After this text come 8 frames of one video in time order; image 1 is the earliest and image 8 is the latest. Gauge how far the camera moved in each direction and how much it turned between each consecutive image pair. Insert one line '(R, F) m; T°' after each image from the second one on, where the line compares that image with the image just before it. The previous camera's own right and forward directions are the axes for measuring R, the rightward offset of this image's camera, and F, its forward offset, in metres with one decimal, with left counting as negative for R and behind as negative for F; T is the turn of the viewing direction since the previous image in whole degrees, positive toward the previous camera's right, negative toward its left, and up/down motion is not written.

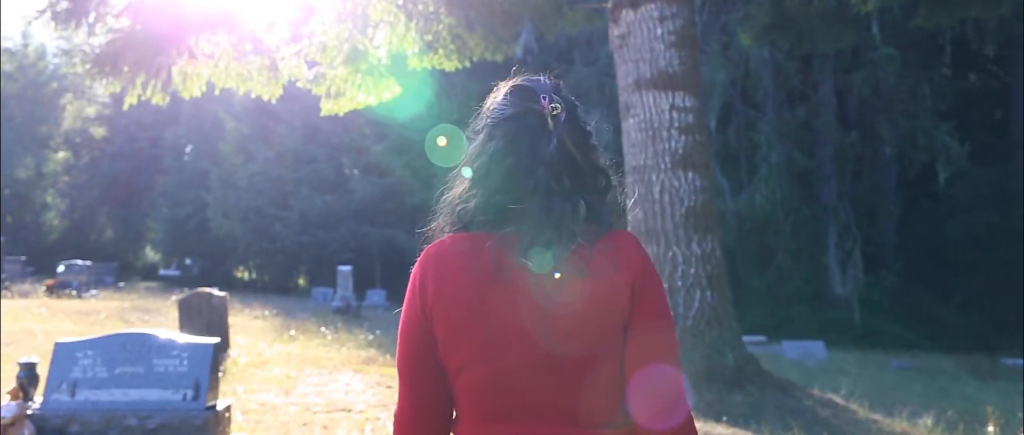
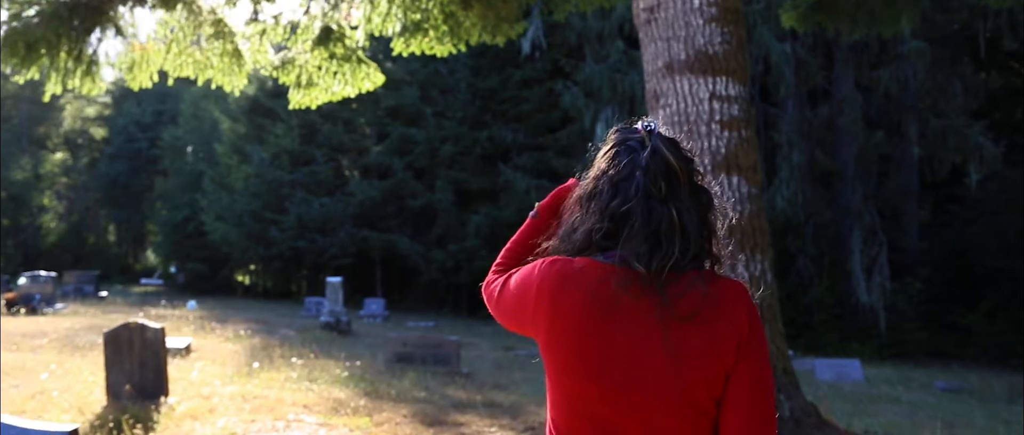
(0.0, +1.3) m; 0°
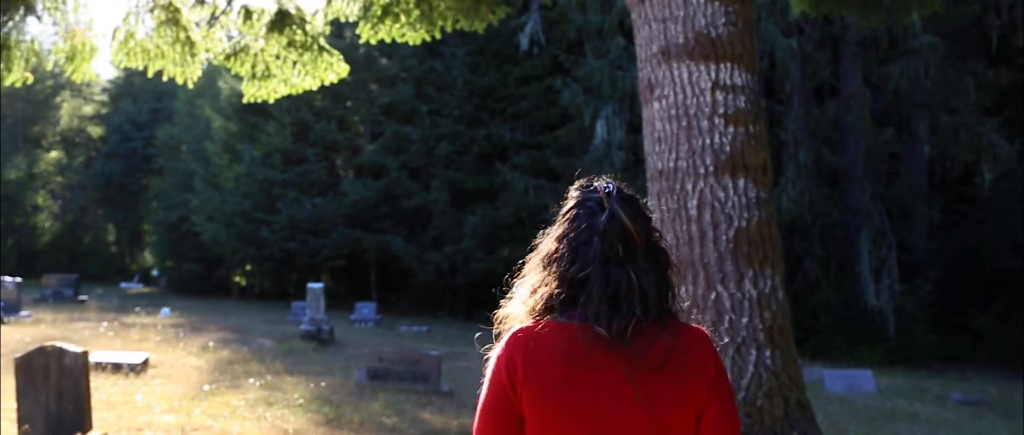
(+0.1, +0.7) m; 0°
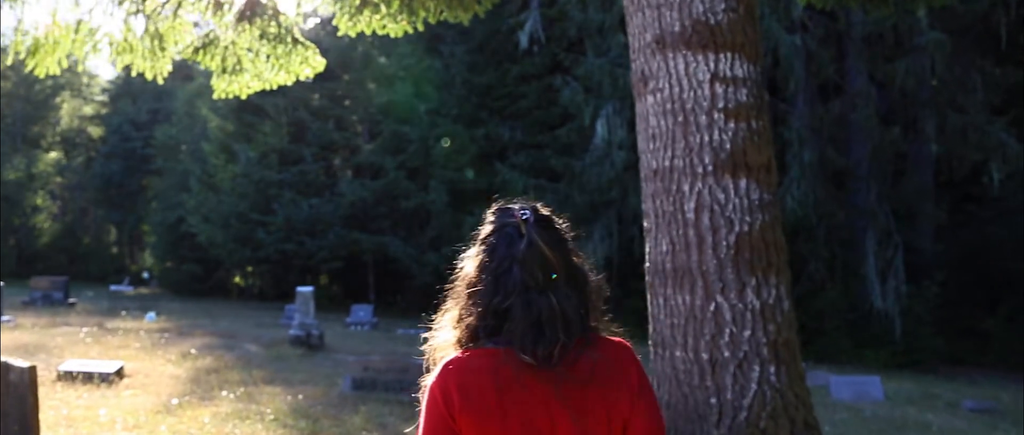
(+0.1, +0.4) m; 0°
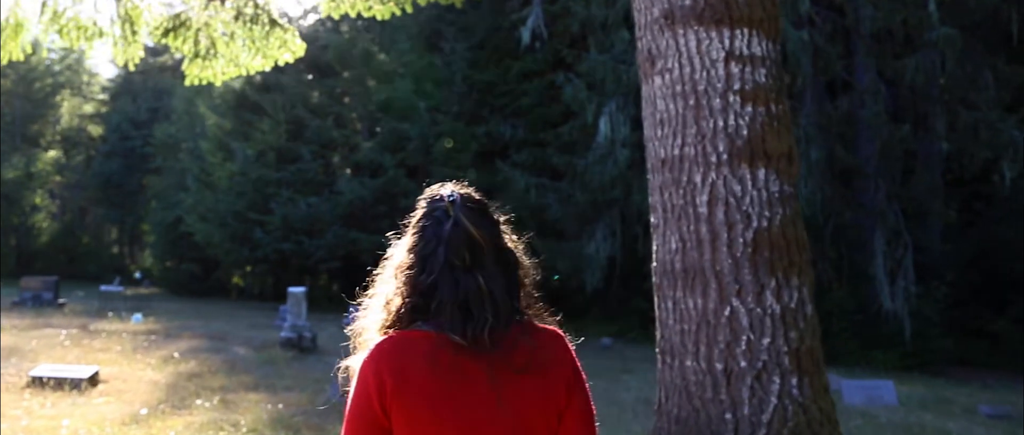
(0.0, +0.4) m; 0°
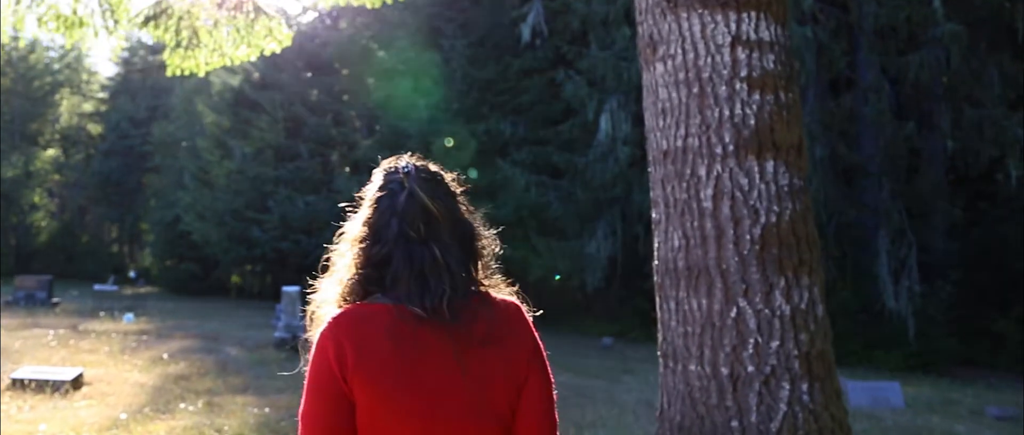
(0.0, +0.2) m; 0°
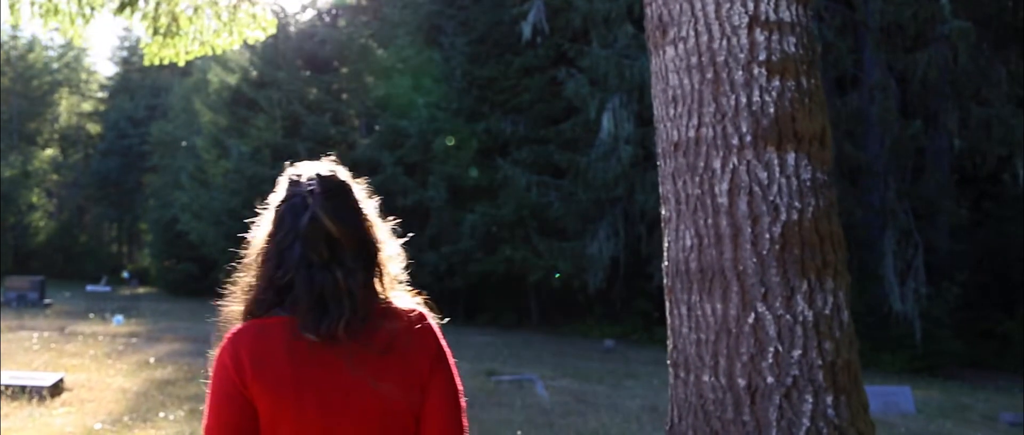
(0.0, +0.3) m; 0°
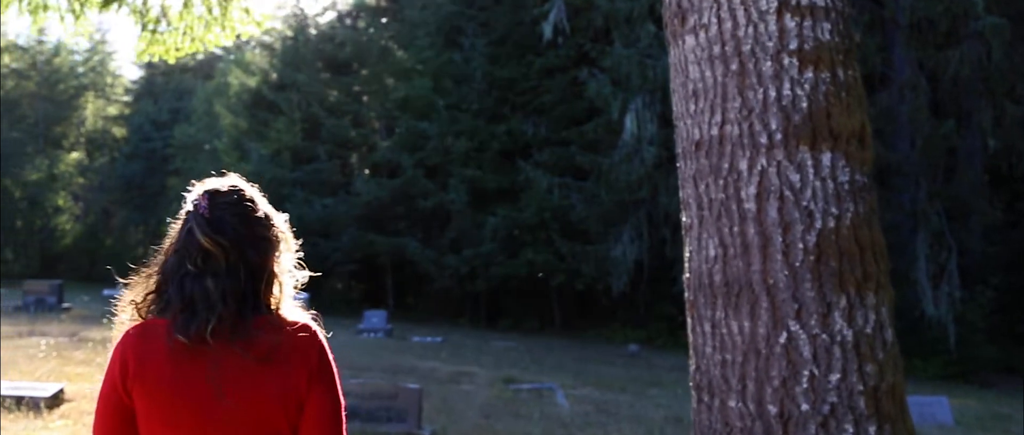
(+0.1, +0.3) m; -1°
